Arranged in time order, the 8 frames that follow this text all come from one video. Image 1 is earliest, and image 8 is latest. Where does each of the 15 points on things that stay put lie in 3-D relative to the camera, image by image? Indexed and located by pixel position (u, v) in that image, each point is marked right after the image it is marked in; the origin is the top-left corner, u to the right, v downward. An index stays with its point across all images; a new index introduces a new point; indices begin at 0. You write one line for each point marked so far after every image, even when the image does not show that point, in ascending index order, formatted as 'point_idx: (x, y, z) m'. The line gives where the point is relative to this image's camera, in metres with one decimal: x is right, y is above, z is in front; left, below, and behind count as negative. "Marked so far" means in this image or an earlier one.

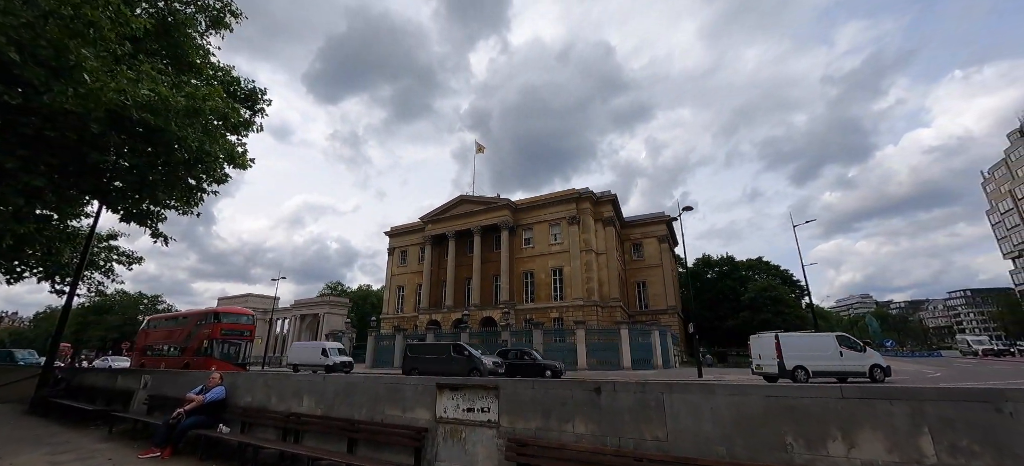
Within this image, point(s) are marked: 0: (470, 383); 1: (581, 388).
0: (-0.5, -2.1, +5.6) m
1: (+0.9, -1.8, +4.8) m
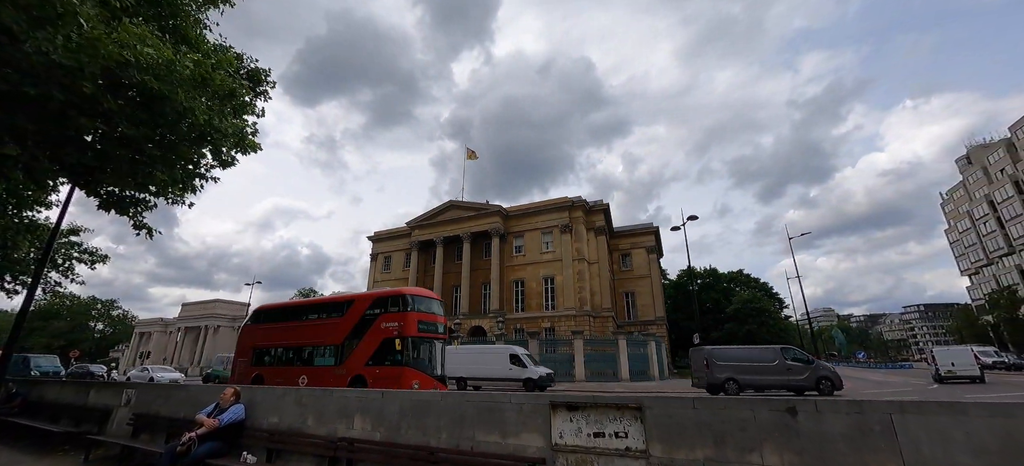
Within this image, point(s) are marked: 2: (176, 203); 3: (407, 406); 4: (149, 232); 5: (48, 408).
0: (+1.0, -1.9, +4.5) m
1: (+2.4, -1.6, +3.8) m
2: (-9.9, +0.9, +11.7) m
3: (-1.3, -2.3, +5.4) m
4: (-11.3, 0.0, +12.5) m
5: (-12.0, -4.5, +10.4) m
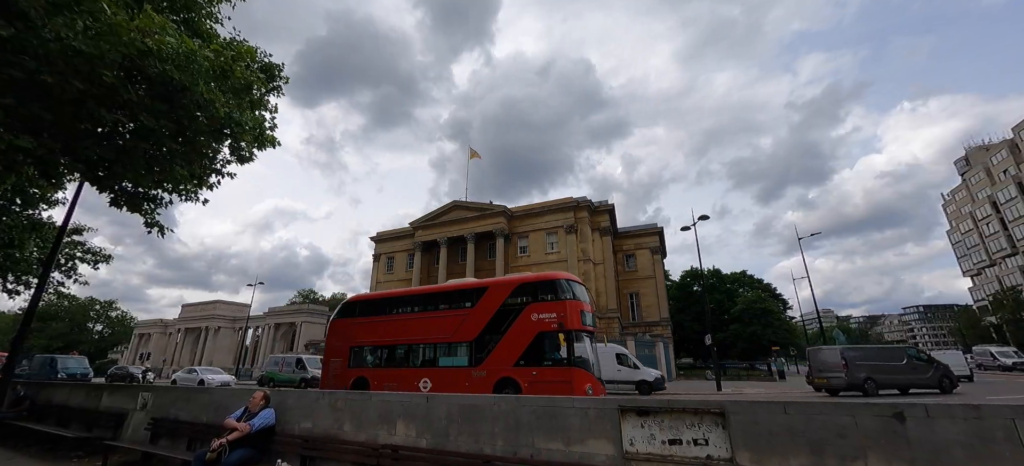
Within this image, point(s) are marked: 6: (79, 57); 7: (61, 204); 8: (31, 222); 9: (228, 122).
0: (+1.7, -1.8, +4.2) m
1: (+3.1, -1.5, +3.5) m
2: (-9.2, +0.9, +11.4) m
3: (-0.7, -2.2, +5.0) m
4: (-10.6, +0.1, +12.1) m
5: (-11.3, -4.4, +10.0) m
6: (-6.9, +2.8, +6.4) m
7: (-16.2, +1.1, +14.4) m
8: (-17.6, +0.4, +14.8) m
9: (-6.2, +2.4, +8.9) m
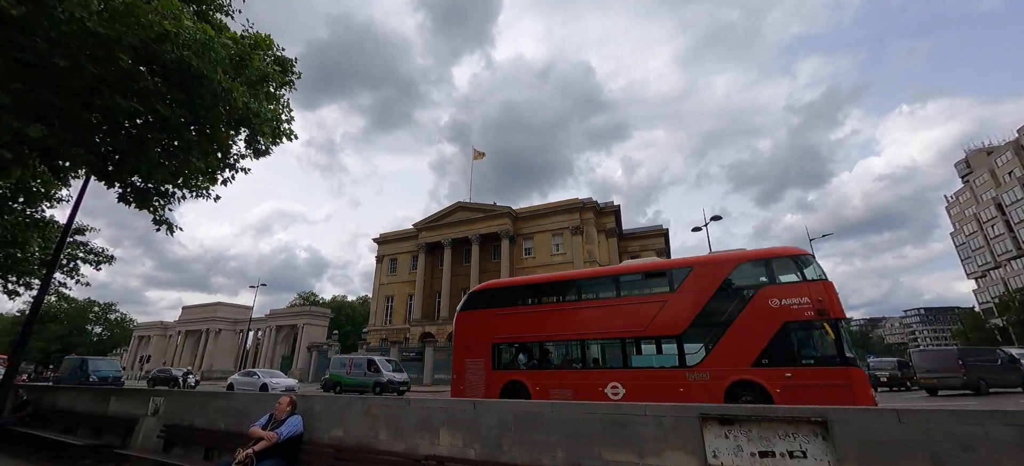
0: (+2.3, -1.7, +3.7) m
1: (+3.7, -1.4, +3.0) m
2: (-8.6, +1.0, +10.9) m
3: (0.0, -2.1, +4.6) m
4: (-10.0, +0.1, +11.7) m
5: (-10.7, -4.4, +9.5) m
6: (-6.2, +2.9, +6.0) m
7: (-15.6, +1.1, +14.0) m
8: (-17.0, +0.4, +14.3) m
9: (-5.5, +2.5, +8.4) m
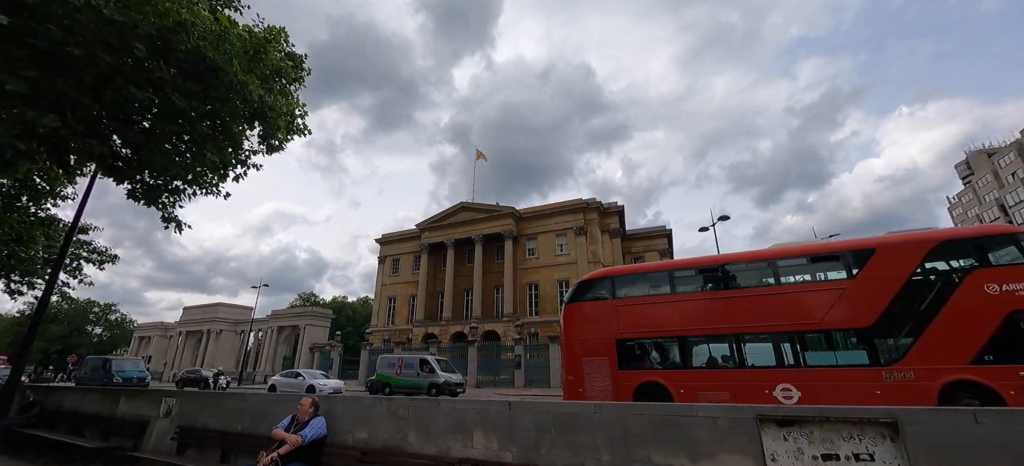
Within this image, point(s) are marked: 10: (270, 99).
0: (+2.8, -1.6, +3.5) m
1: (+4.2, -1.4, +2.8) m
2: (-8.1, +1.1, +10.7) m
3: (+0.4, -2.1, +4.4) m
4: (-9.6, +0.2, +11.5) m
5: (-10.2, -4.3, +9.3) m
6: (-5.8, +3.0, +5.8) m
7: (-15.1, +1.2, +13.8) m
8: (-16.5, +0.5, +14.1) m
9: (-5.1, +2.6, +8.3) m
10: (-5.1, +2.8, +8.5) m
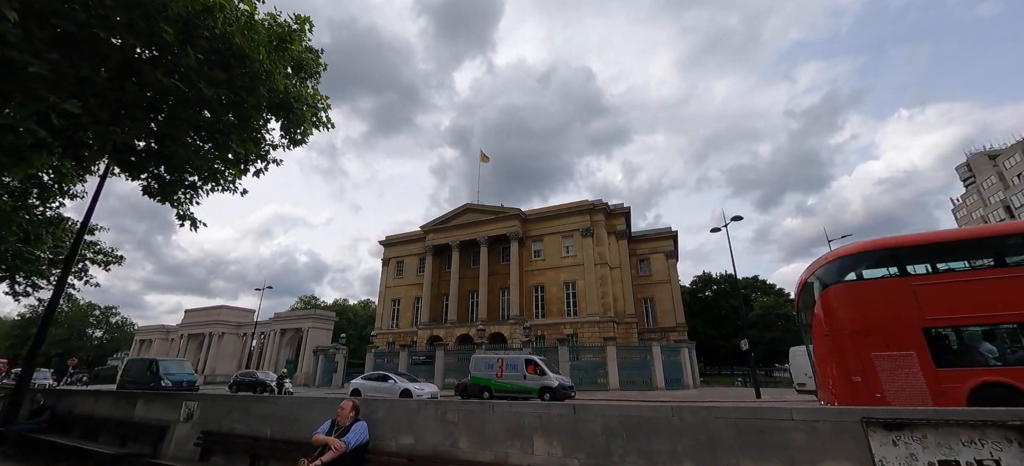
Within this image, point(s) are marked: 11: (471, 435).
0: (+3.5, -1.5, +3.2) m
1: (+4.8, -1.2, +2.5) m
2: (-7.5, +1.1, +10.4) m
3: (+1.1, -1.9, +4.1) m
4: (-8.9, +0.3, +11.2) m
5: (-9.6, -4.2, +9.0) m
6: (-5.1, +3.1, +5.5) m
7: (-14.5, +1.2, +13.4) m
8: (-15.9, +0.5, +13.8) m
9: (-4.4, +2.7, +7.9) m
10: (-4.4, +2.9, +8.2) m
11: (-0.5, -2.3, +4.7) m
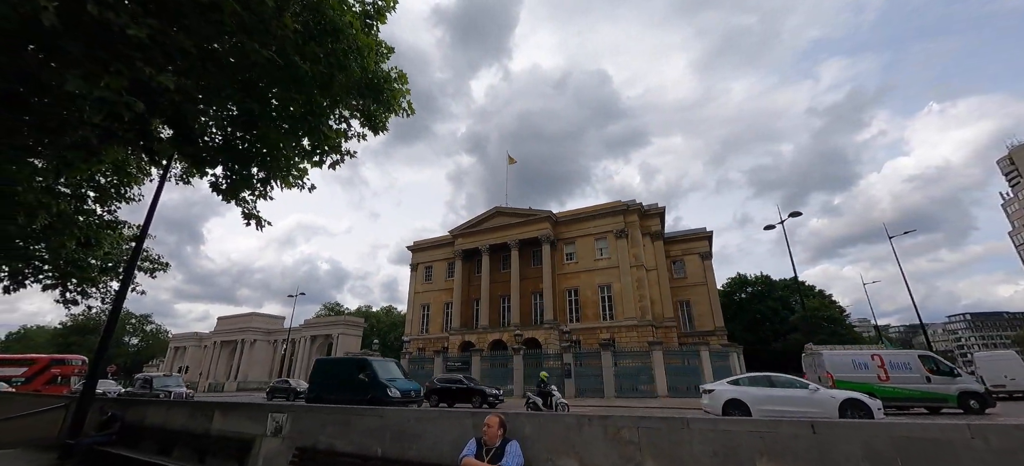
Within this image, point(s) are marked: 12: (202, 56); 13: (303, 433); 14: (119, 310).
0: (+5.3, -1.2, +2.1) m
1: (+6.6, -0.9, +1.4) m
2: (-5.4, +1.2, +9.8) m
3: (+3.0, -1.7, +3.1) m
4: (-6.8, +0.3, +10.6) m
5: (-7.5, -4.2, +8.4) m
6: (-3.3, +3.2, +4.9) m
7: (-12.3, +1.1, +13.1) m
8: (-13.6, +0.4, +13.5) m
9: (-2.5, +2.8, +7.2) m
10: (-2.5, +3.0, +7.5) m
11: (+1.4, -2.1, +3.8) m
12: (-4.1, +2.4, +5.4) m
13: (-3.2, -3.1, +6.2) m
14: (-11.4, -2.2, +11.6) m
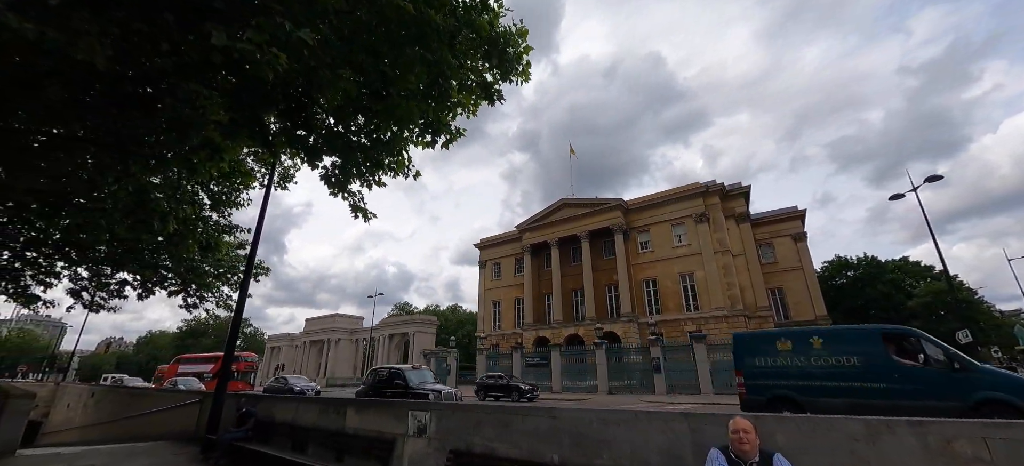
0: (+6.9, -0.5, +0.3) m
1: (+8.1, -0.1, -0.6) m
2: (-2.7, +1.4, +9.4) m
3: (+4.8, -1.1, +1.6) m
4: (-3.9, +0.4, +10.4) m
5: (-4.7, -4.1, +8.3) m
6: (-1.4, +3.5, +4.2) m
7: (-9.0, +1.0, +13.6) m
8: (-10.3, +0.2, +14.2) m
9: (-0.3, +3.1, +6.5) m
10: (-0.3, +3.4, +6.7) m
11: (+3.4, -1.6, +2.5) m
12: (-2.2, +2.6, +4.8) m
13: (-0.8, -2.8, +5.6) m
14: (-8.2, -2.3, +12.0) m
